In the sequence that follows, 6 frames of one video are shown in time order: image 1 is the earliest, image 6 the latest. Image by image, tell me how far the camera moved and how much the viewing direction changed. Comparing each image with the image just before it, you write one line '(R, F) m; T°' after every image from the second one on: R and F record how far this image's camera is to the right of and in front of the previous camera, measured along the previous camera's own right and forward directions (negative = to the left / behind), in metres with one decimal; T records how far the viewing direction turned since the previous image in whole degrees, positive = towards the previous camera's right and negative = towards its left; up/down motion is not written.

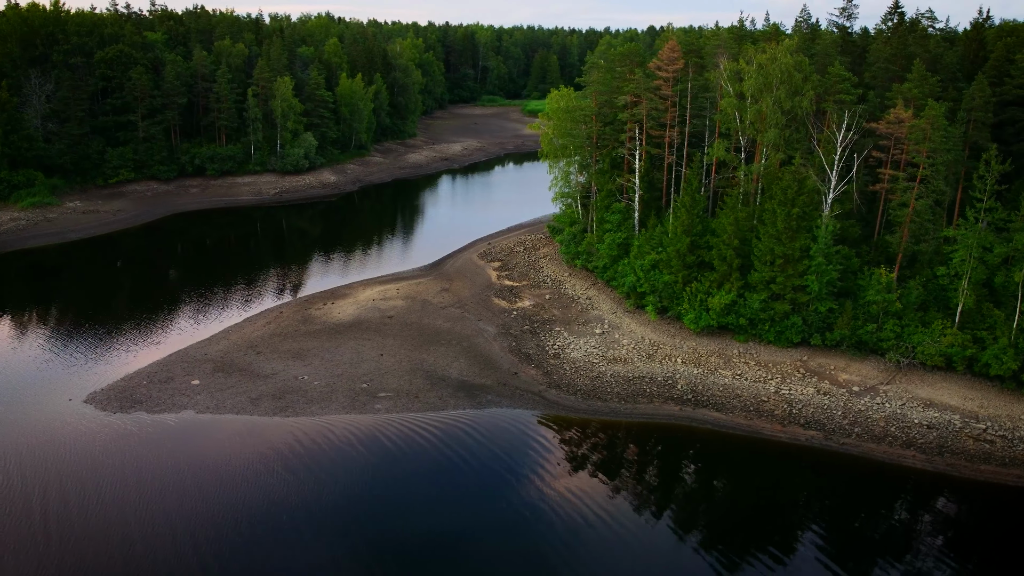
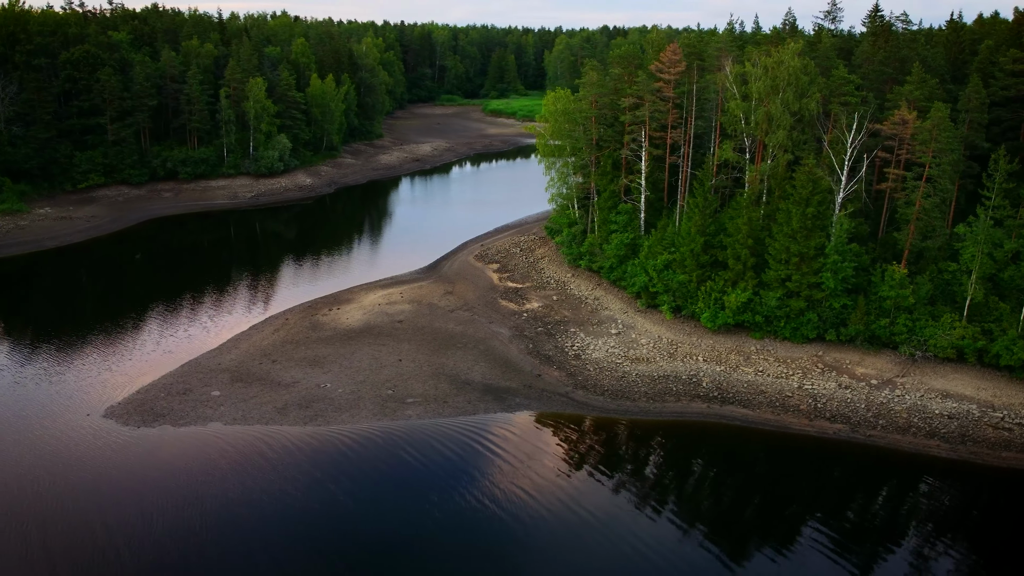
(-2.8, 0.0) m; +3°
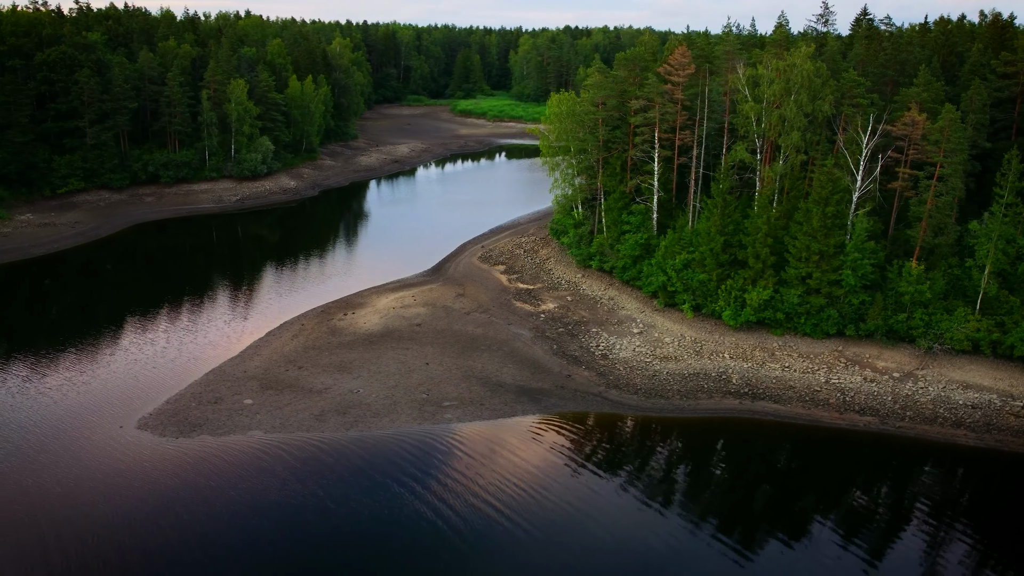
(-2.8, -0.1) m; +3°
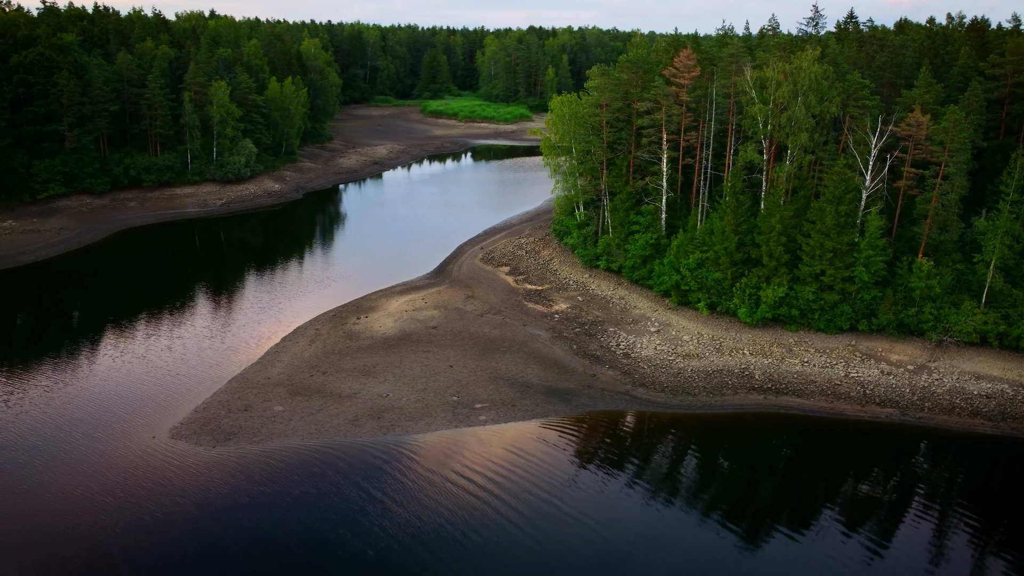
(-2.5, -0.2) m; +3°
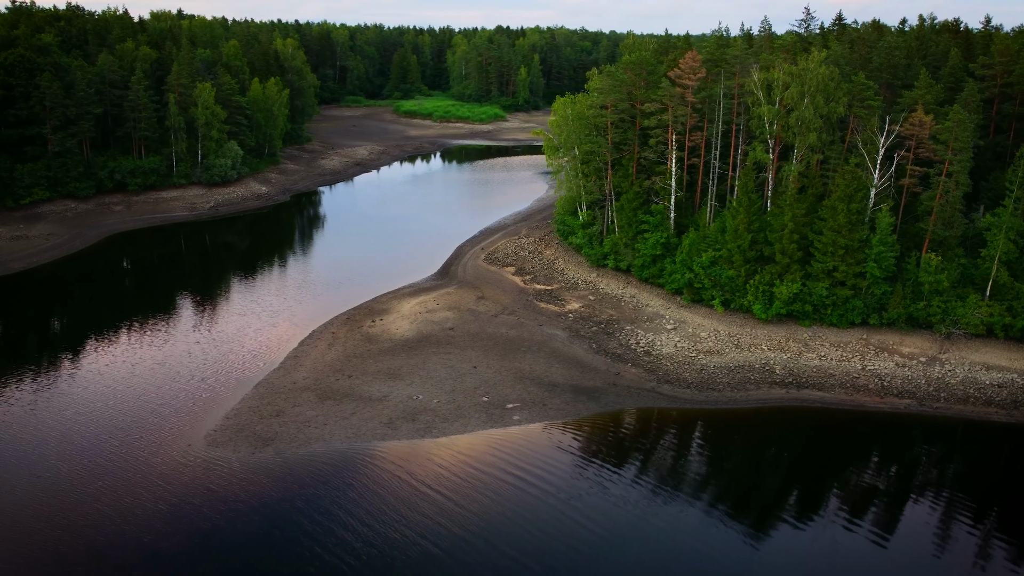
(-2.4, -0.2) m; +2°
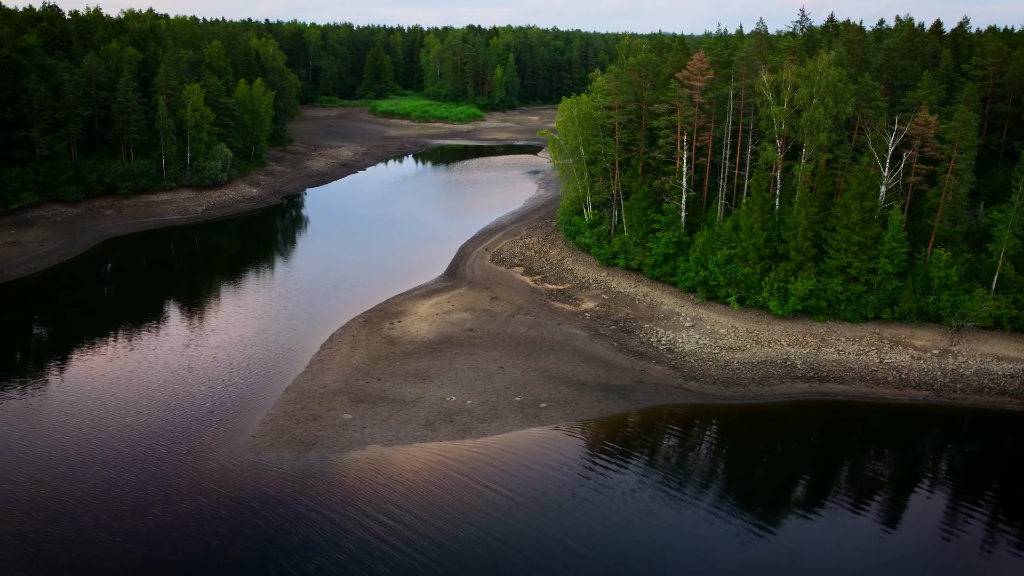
(-2.4, -0.3) m; +2°
